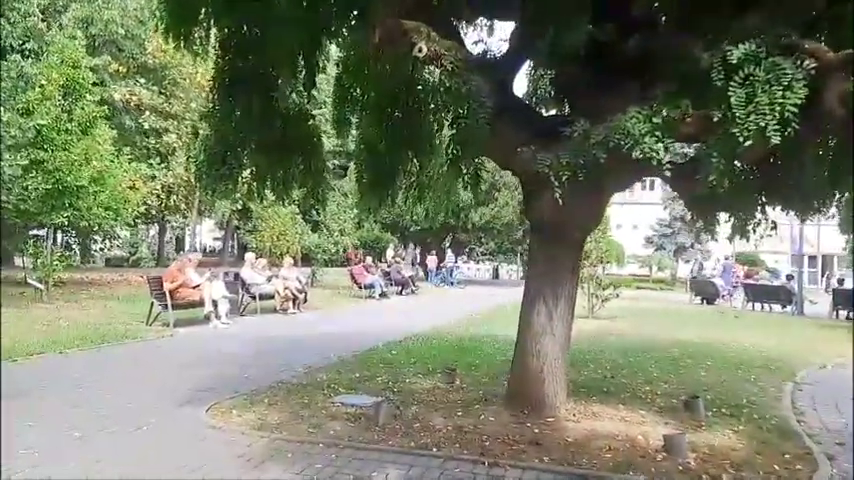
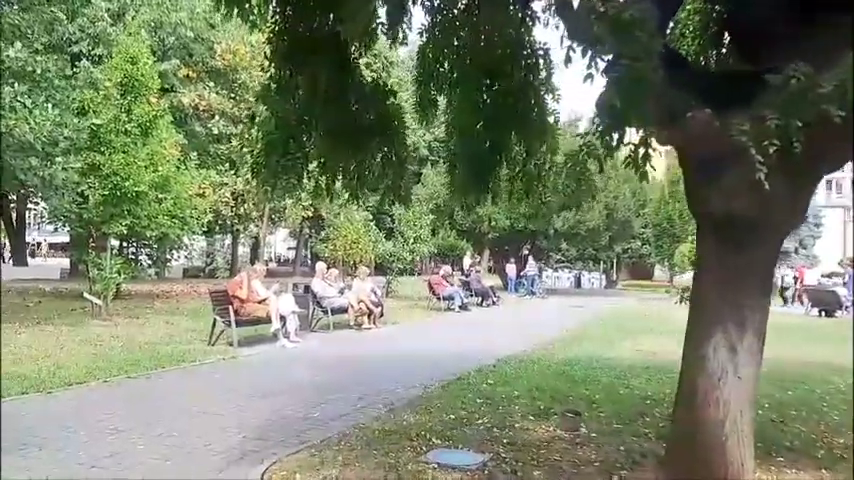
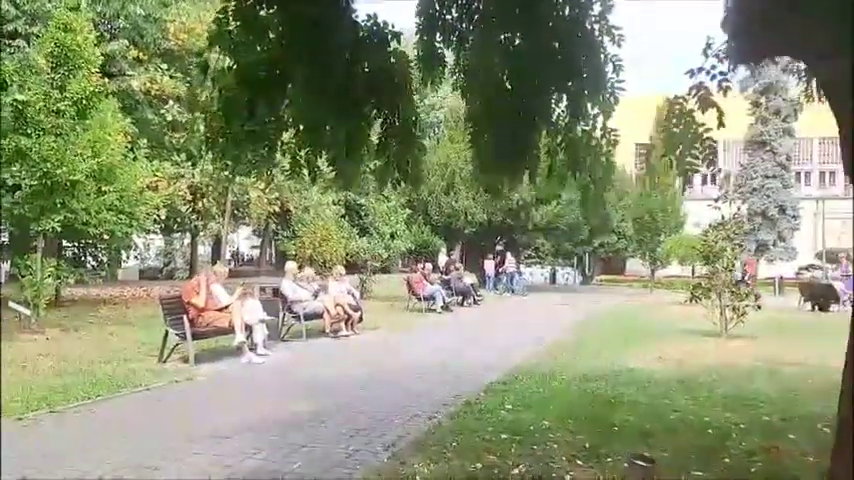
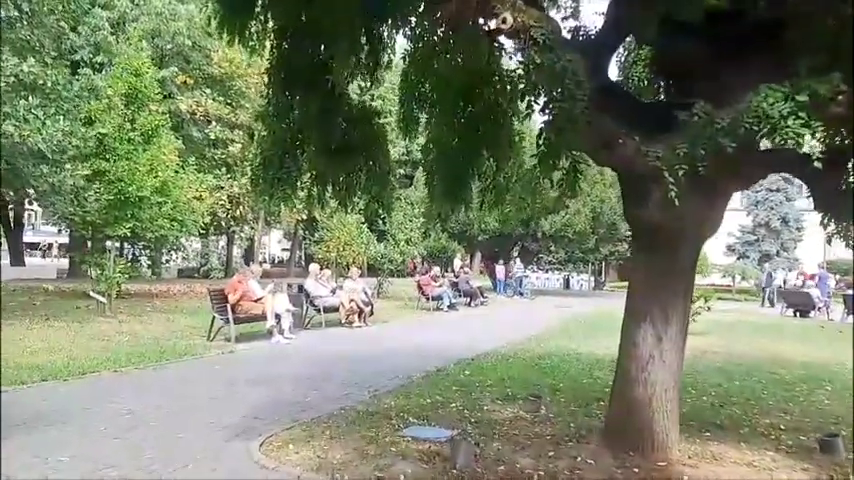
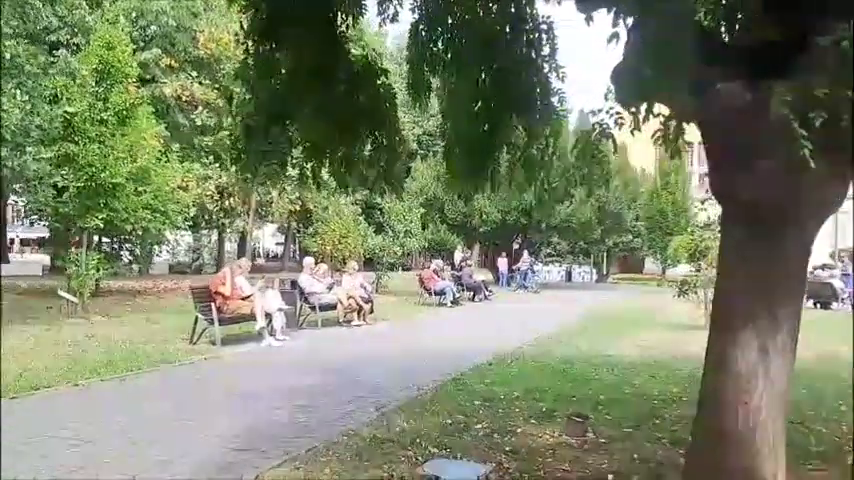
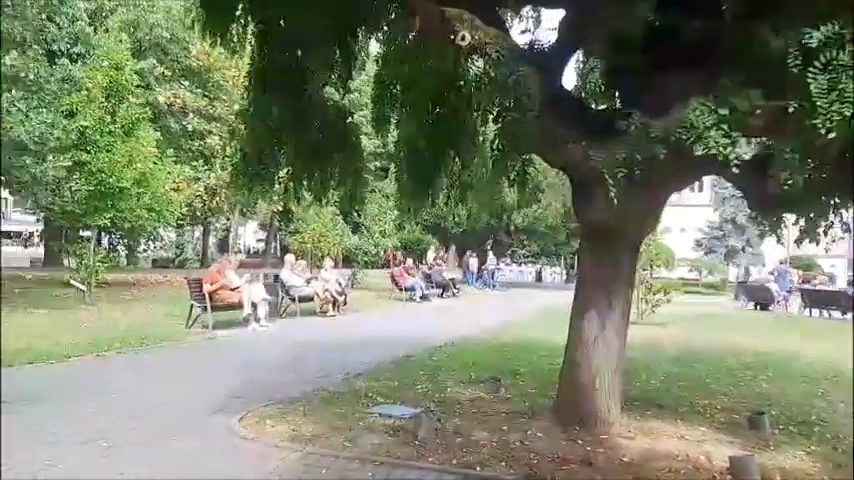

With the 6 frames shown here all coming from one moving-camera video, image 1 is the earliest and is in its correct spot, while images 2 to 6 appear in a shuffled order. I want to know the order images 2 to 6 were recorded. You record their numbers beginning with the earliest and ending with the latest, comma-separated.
6, 4, 2, 5, 3
